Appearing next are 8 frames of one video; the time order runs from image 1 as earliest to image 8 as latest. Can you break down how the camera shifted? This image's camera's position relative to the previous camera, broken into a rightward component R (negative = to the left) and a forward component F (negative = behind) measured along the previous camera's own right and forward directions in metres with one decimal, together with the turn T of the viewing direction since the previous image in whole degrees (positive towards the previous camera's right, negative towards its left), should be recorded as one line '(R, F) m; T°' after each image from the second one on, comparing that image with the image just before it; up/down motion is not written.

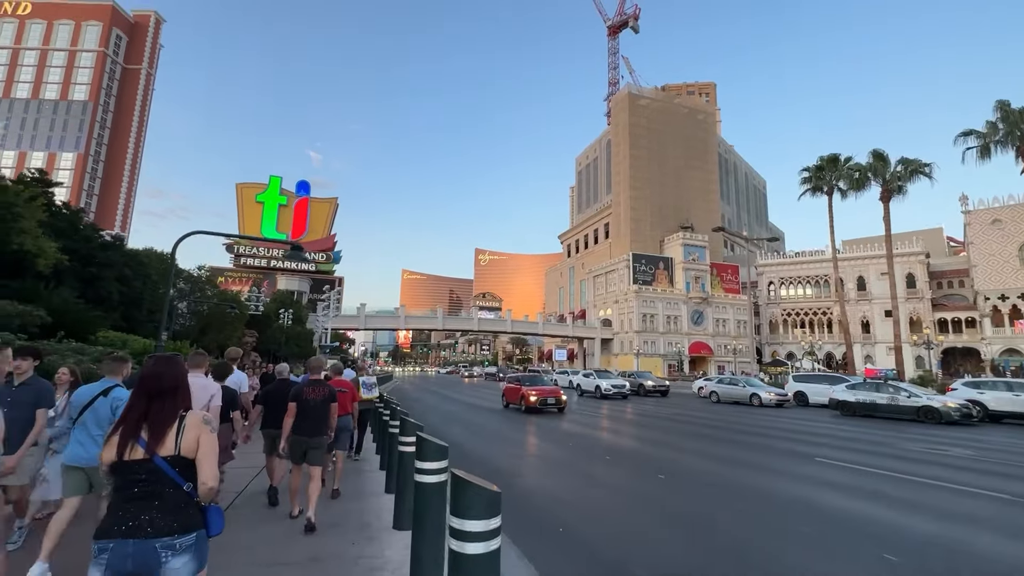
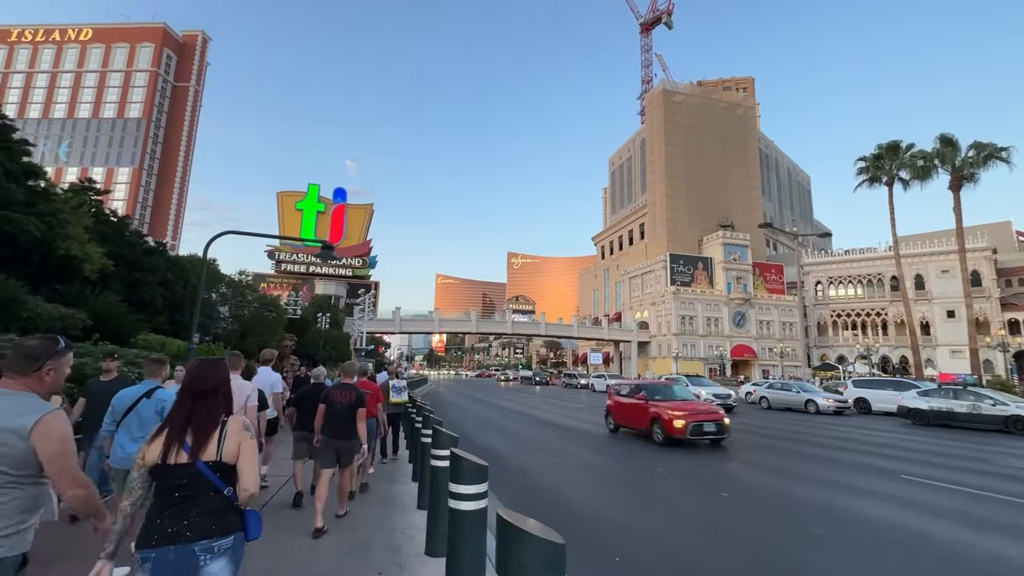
(-0.1, +0.5) m; -4°
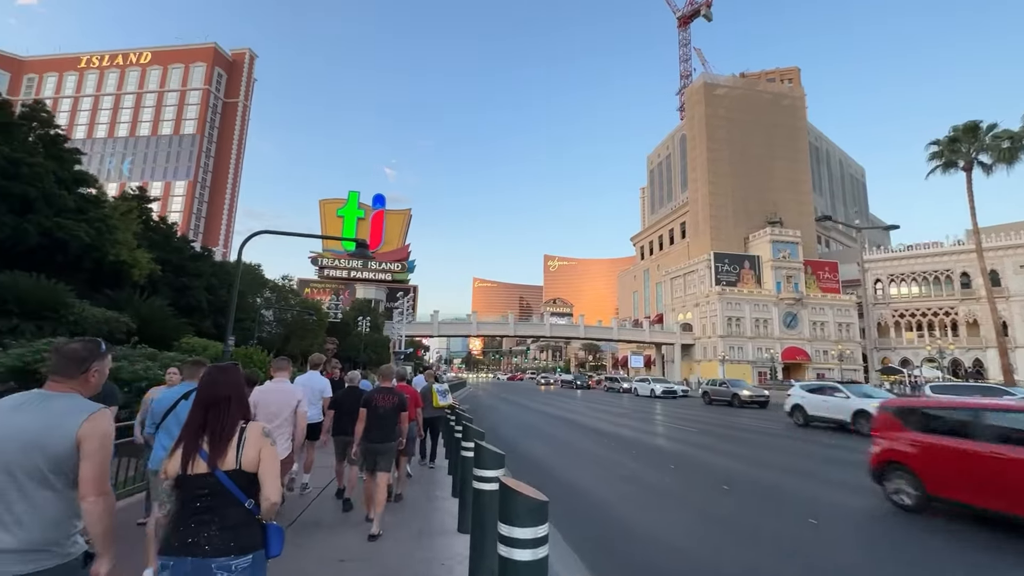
(-0.1, +0.6) m; -4°
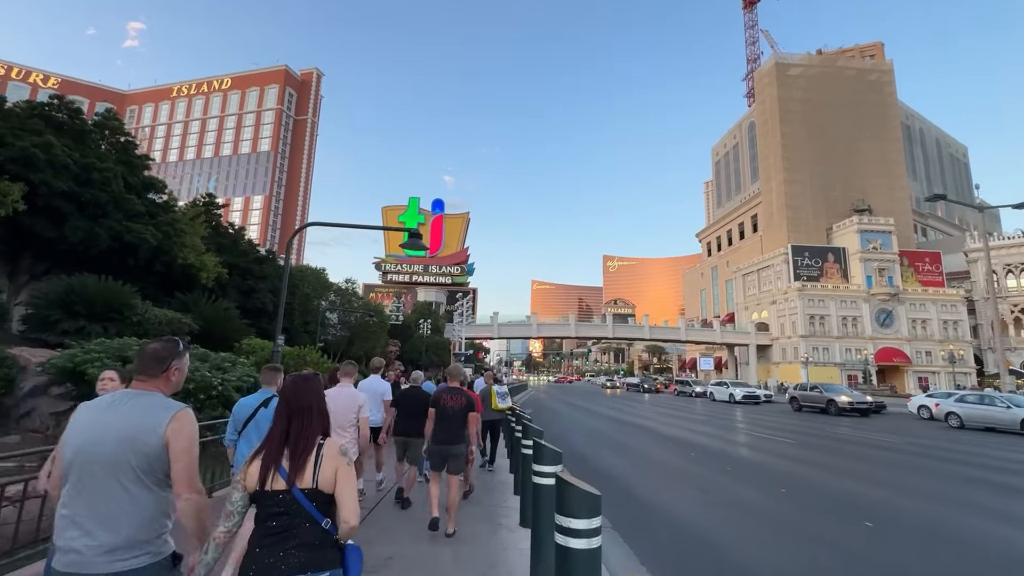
(-0.2, +1.0) m; -7°
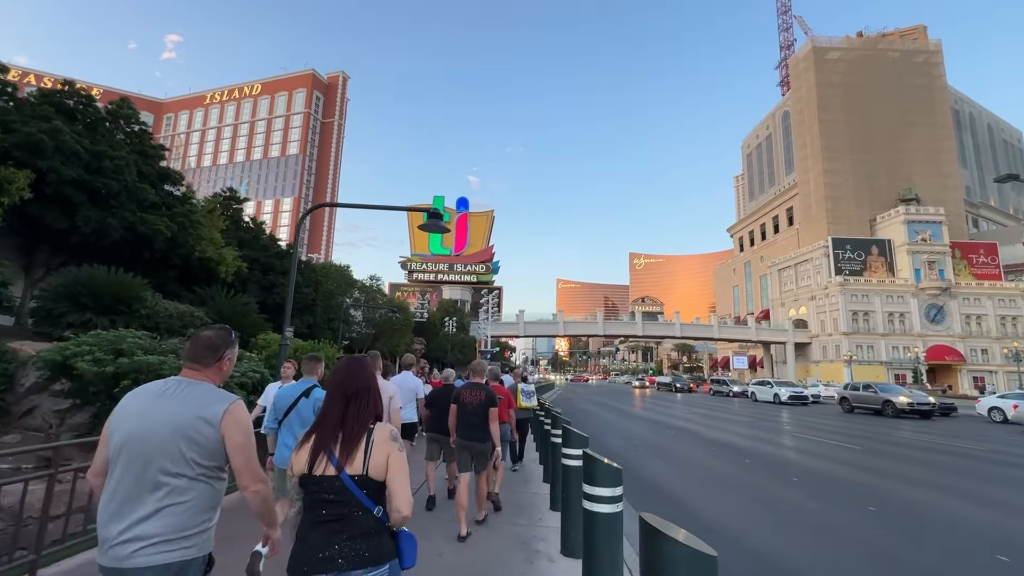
(-0.1, +0.9) m; -3°
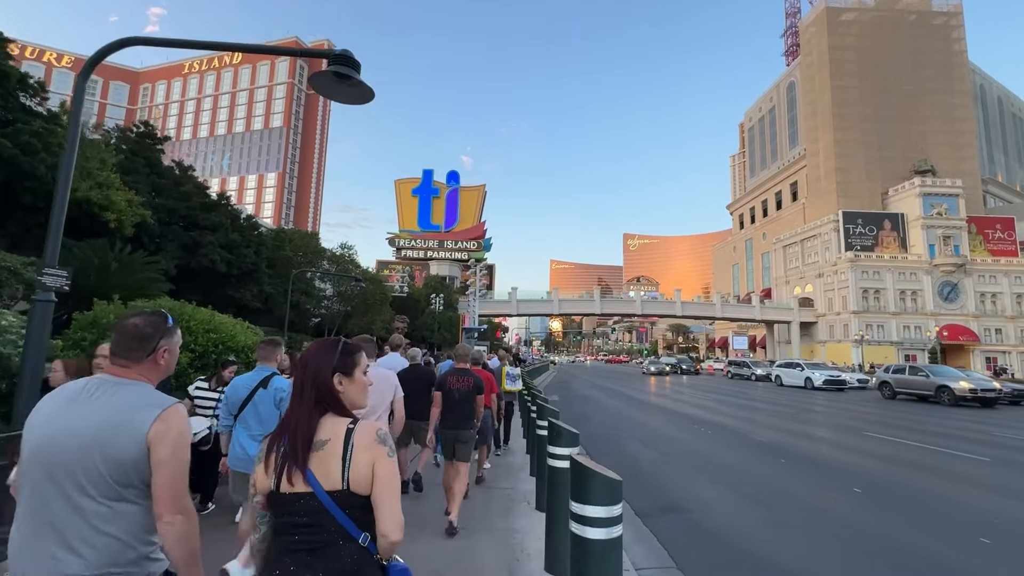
(+0.1, +2.9) m; +1°
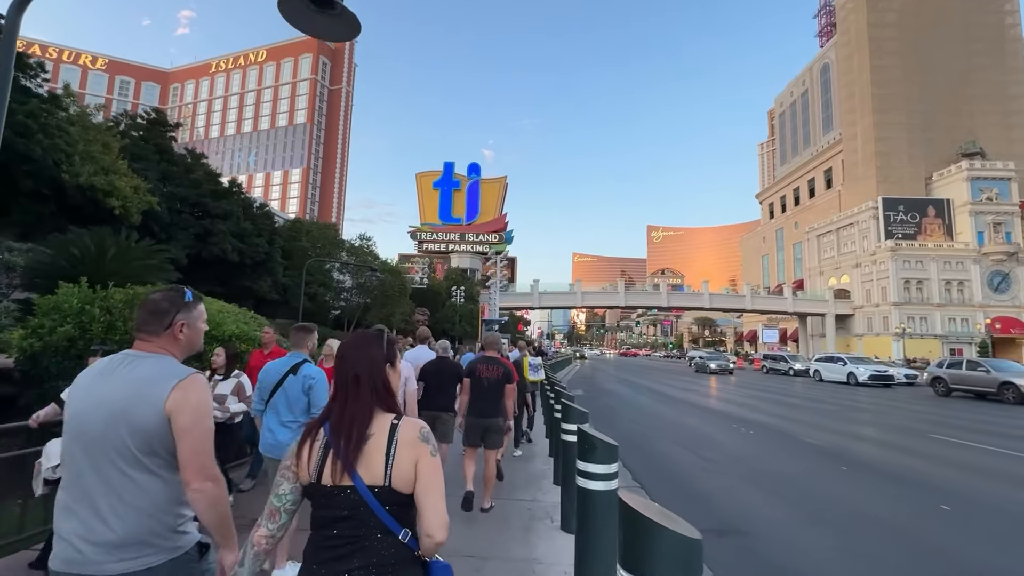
(0.0, +0.7) m; -3°
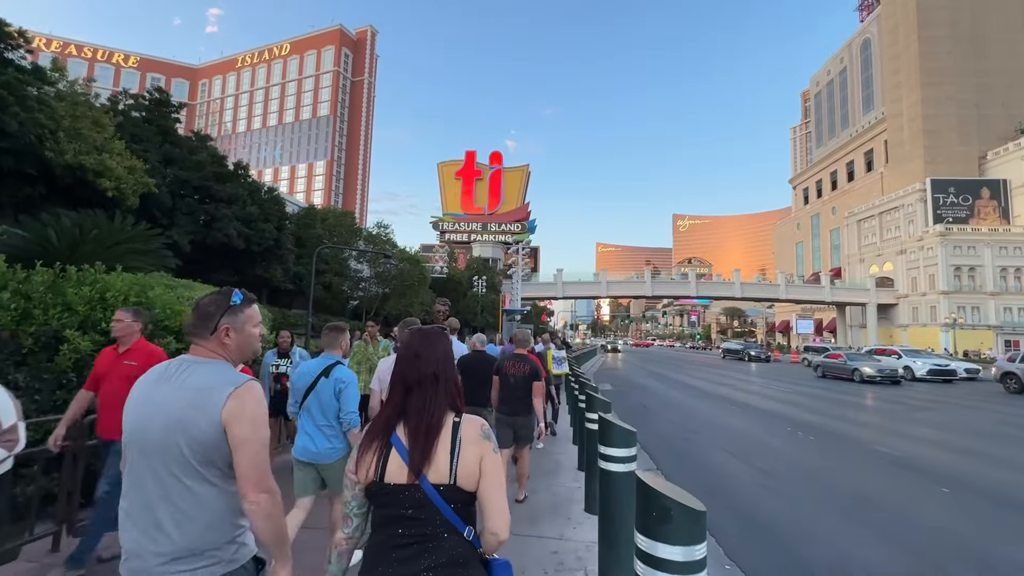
(0.0, +1.0) m; -3°
